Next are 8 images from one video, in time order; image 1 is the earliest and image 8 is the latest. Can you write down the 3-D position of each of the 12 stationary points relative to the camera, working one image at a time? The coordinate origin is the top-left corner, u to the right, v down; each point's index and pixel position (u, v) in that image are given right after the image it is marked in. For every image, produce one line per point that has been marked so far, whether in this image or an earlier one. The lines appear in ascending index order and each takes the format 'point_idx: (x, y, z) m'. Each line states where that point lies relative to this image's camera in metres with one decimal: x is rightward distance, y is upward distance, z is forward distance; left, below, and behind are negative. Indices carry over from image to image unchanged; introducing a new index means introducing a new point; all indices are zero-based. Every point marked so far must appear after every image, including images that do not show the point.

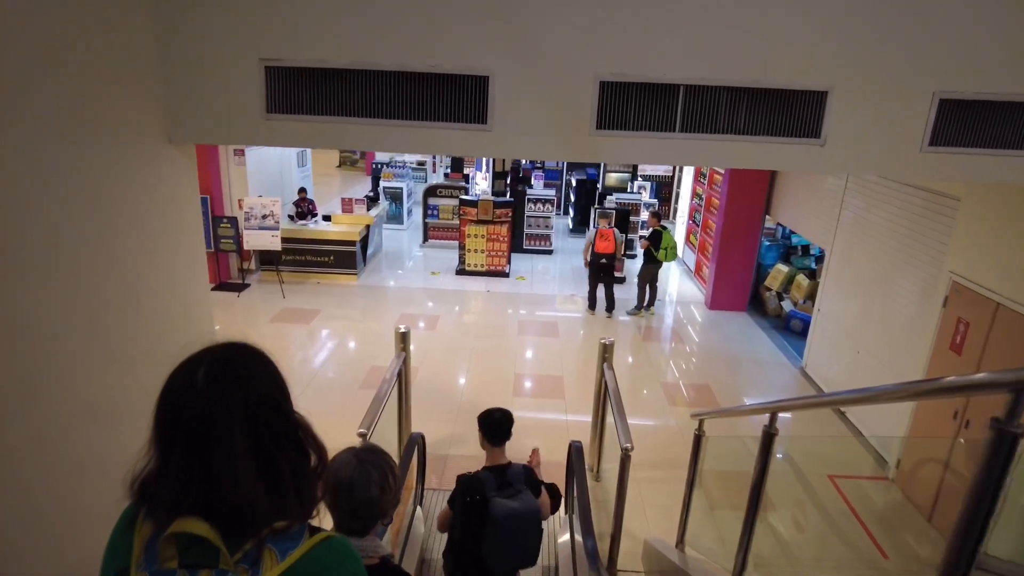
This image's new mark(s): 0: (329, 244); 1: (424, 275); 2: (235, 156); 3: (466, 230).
0: (-2.7, +0.7, +9.5) m
1: (-1.5, +0.2, +10.5) m
2: (-3.9, +1.9, +8.9) m
3: (-0.8, +1.0, +10.3) m
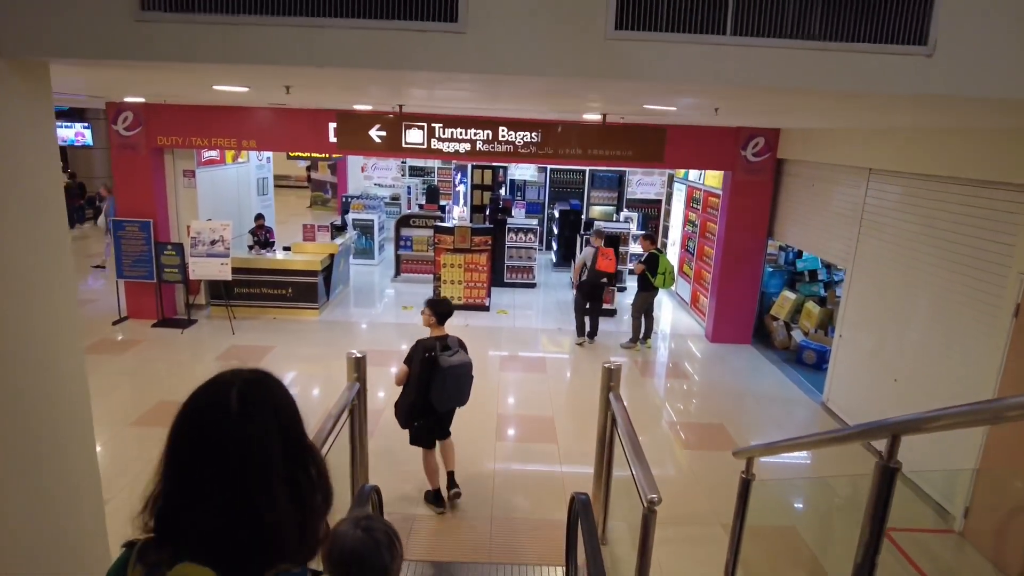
0: (-3.0, +0.2, +8.5) m
1: (-1.8, -0.3, +9.5) m
2: (-4.2, +1.4, +8.0) m
3: (-1.1, +0.4, +9.4) m
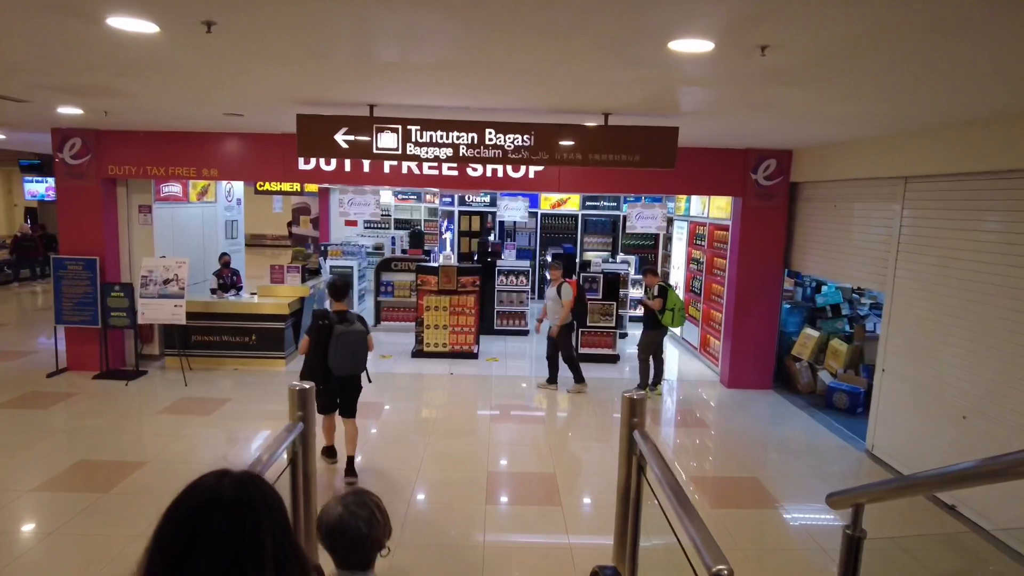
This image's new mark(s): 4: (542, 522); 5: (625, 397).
0: (-3.1, -0.4, +7.6) m
1: (-1.9, -1.0, +8.6) m
2: (-4.3, +0.9, +7.3) m
3: (-1.2, -0.2, +8.6) m
4: (+0.2, -1.7, +4.6) m
5: (+0.5, -0.5, +2.9) m
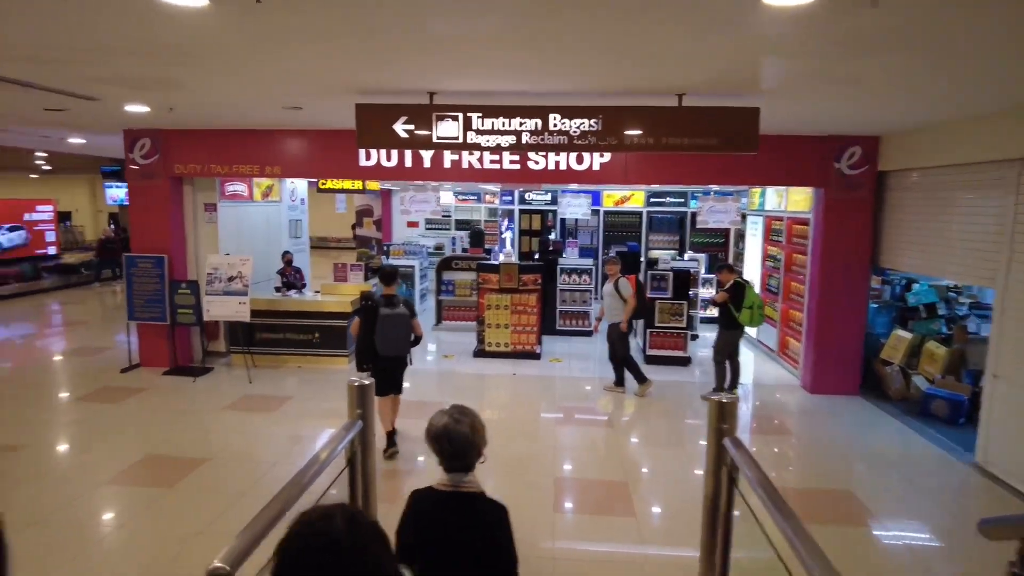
0: (-2.4, -0.4, +7.6) m
1: (-1.0, -0.9, +8.5) m
2: (-3.6, +0.9, +7.4) m
3: (-0.4, -0.2, +8.4) m
4: (+0.7, -1.7, +4.3) m
5: (+0.8, -0.5, +2.6) m
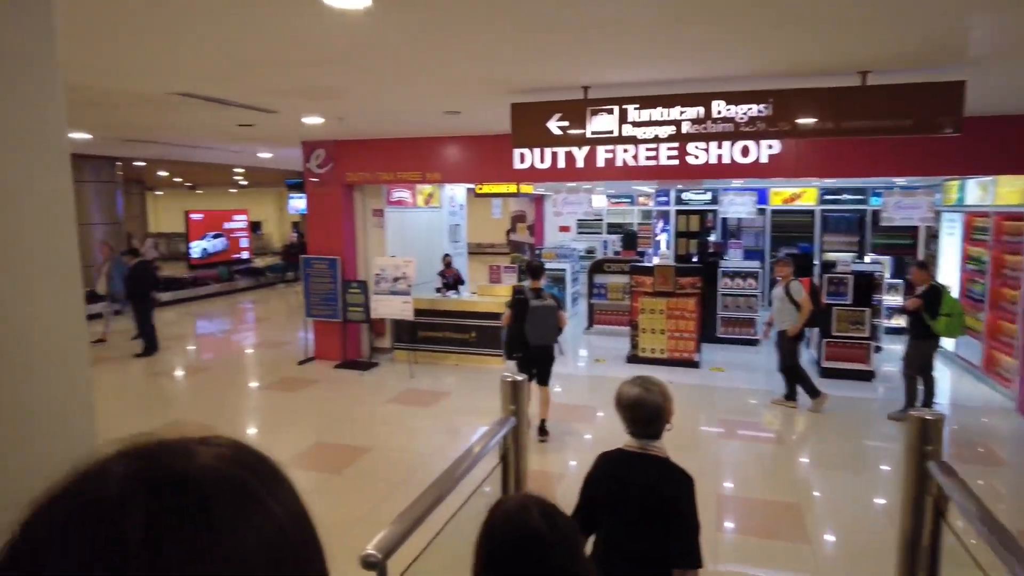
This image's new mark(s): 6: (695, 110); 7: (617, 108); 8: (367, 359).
0: (-0.5, -0.4, +7.8) m
1: (+1.0, -1.0, +8.3) m
2: (-1.7, +0.9, +7.9) m
3: (+1.6, -0.2, +8.1) m
4: (+1.7, -1.7, +3.9) m
5: (+1.4, -0.4, +2.2) m
6: (+1.2, +1.1, +4.0) m
7: (+0.7, +1.2, +4.1) m
8: (-1.9, -0.9, +8.1) m
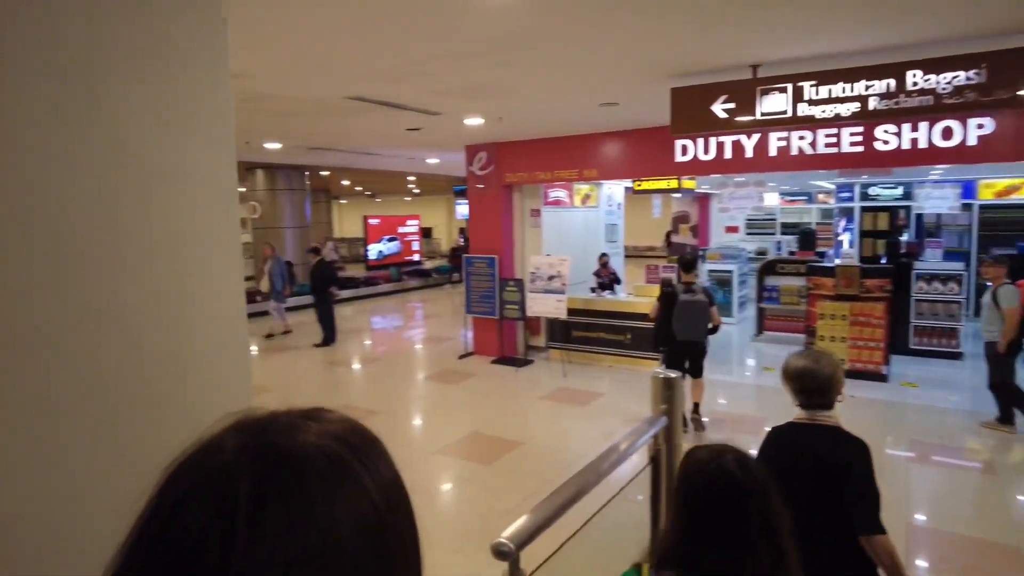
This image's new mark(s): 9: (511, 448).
0: (+1.4, -0.4, +7.6) m
1: (+2.9, -1.0, +7.7) m
2: (+0.2, +0.9, +8.0) m
3: (+3.5, -0.3, +7.4) m
4: (+2.5, -1.7, +3.2) m
5: (+1.8, -0.4, +1.7) m
6: (+2.1, +1.2, +3.5) m
7: (+1.6, +1.2, +3.7) m
8: (+0.1, -0.9, +8.2) m
9: (0.0, -1.4, +5.4) m
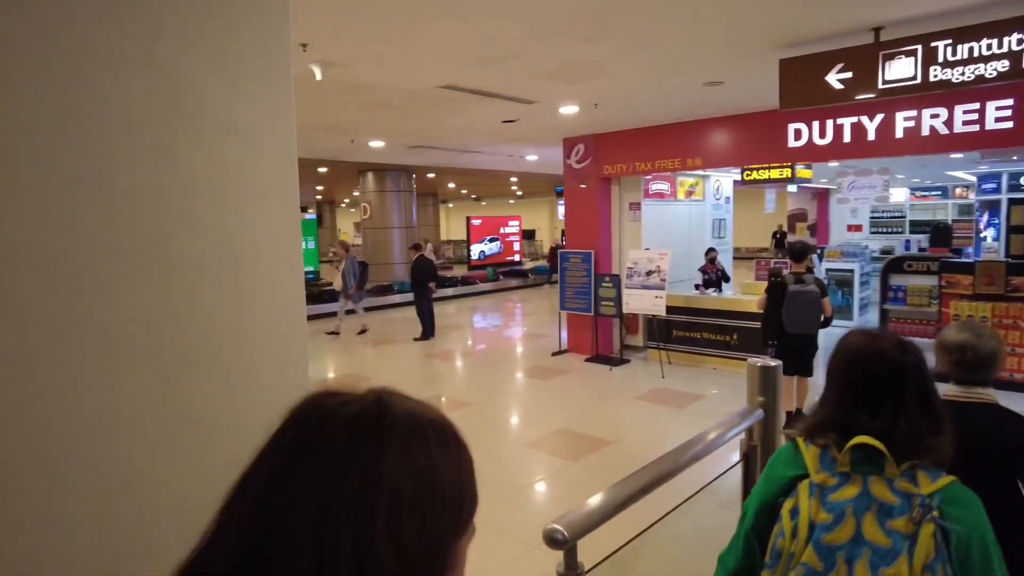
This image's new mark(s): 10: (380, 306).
0: (+2.5, -0.3, +7.2) m
1: (+4.1, -1.0, +7.0) m
2: (+1.5, +0.9, +7.8) m
3: (+4.6, -0.2, +6.6) m
4: (+2.8, -1.6, +2.6) m
5: (+2.0, -0.4, +1.2) m
6: (+2.5, +1.2, +3.0) m
7: (+2.1, +1.2, +3.3) m
8: (+1.3, -0.9, +7.9) m
9: (+0.7, -1.3, +5.2) m
10: (-2.9, -0.4, +13.8) m
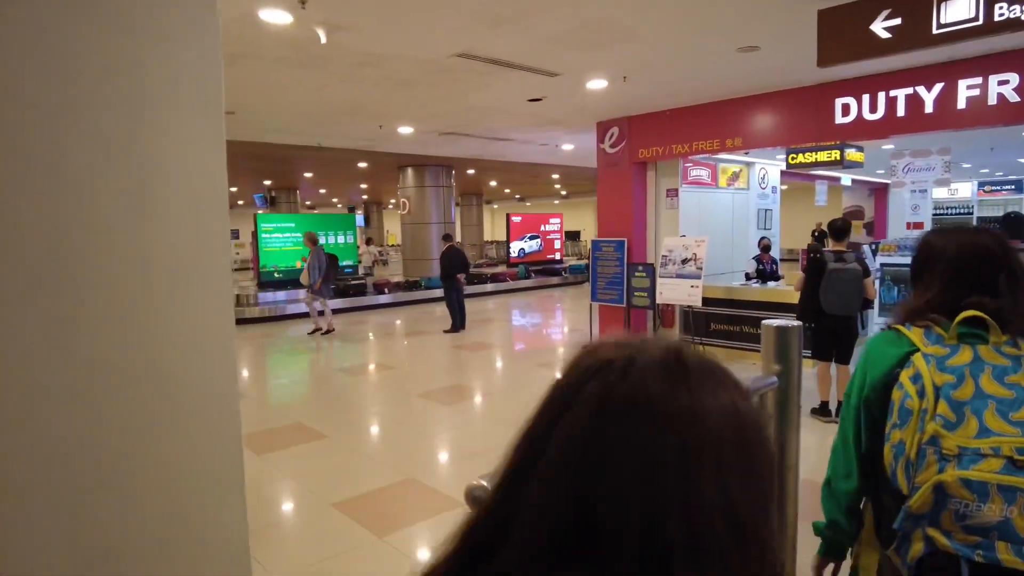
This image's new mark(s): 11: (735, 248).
0: (+2.8, -0.2, +6.7) m
1: (+4.3, -0.9, +6.4) m
2: (+1.8, +1.1, +7.4) m
3: (+4.8, -0.2, +6.0) m
4: (+2.8, -1.5, +2.2) m
5: (+1.8, -0.2, +0.8) m
6: (+2.5, +1.3, +2.6) m
7: (+2.2, +1.4, +2.9) m
8: (+1.7, -0.7, +7.5) m
9: (+0.9, -1.2, +4.8) m
10: (-2.1, -0.3, +13.7) m
11: (+2.9, +0.5, +8.3) m
